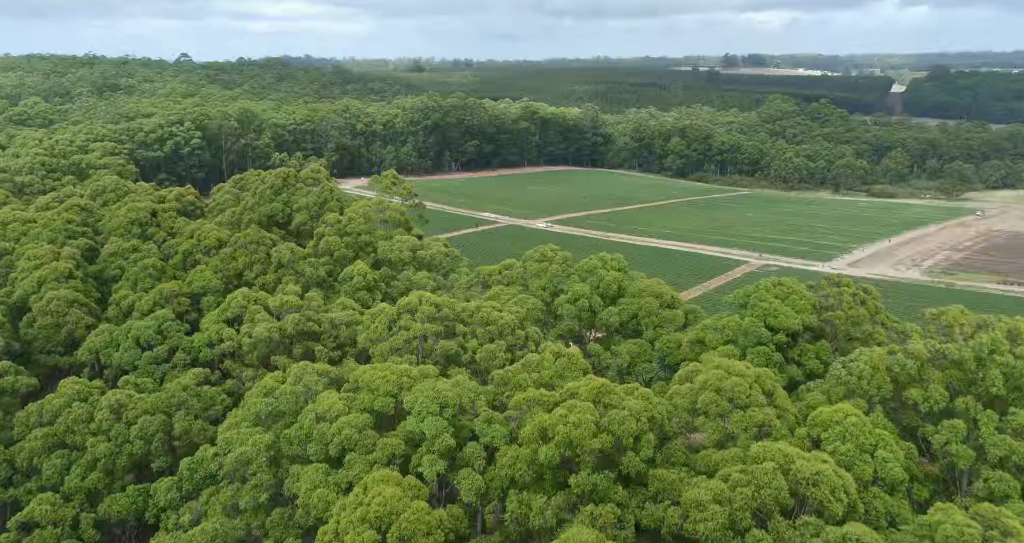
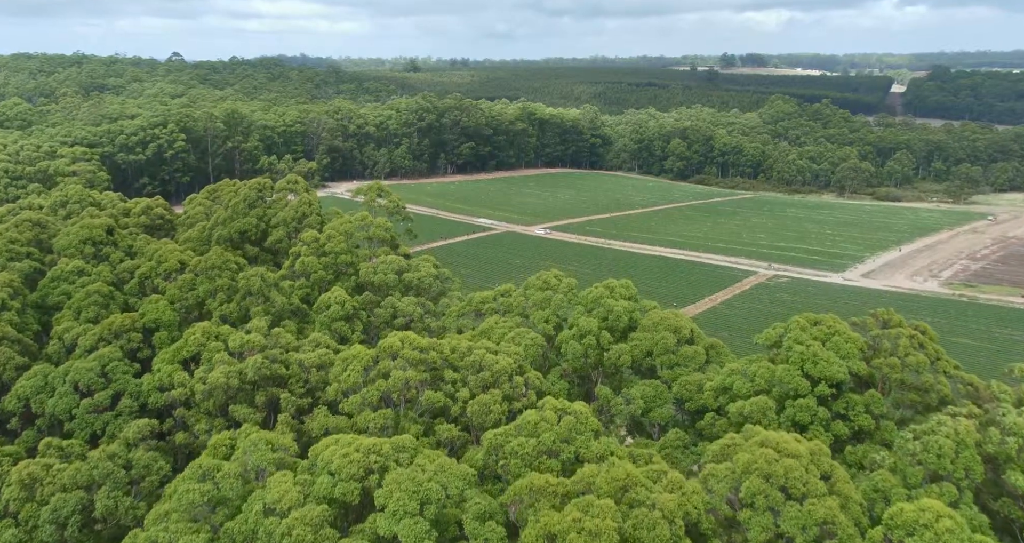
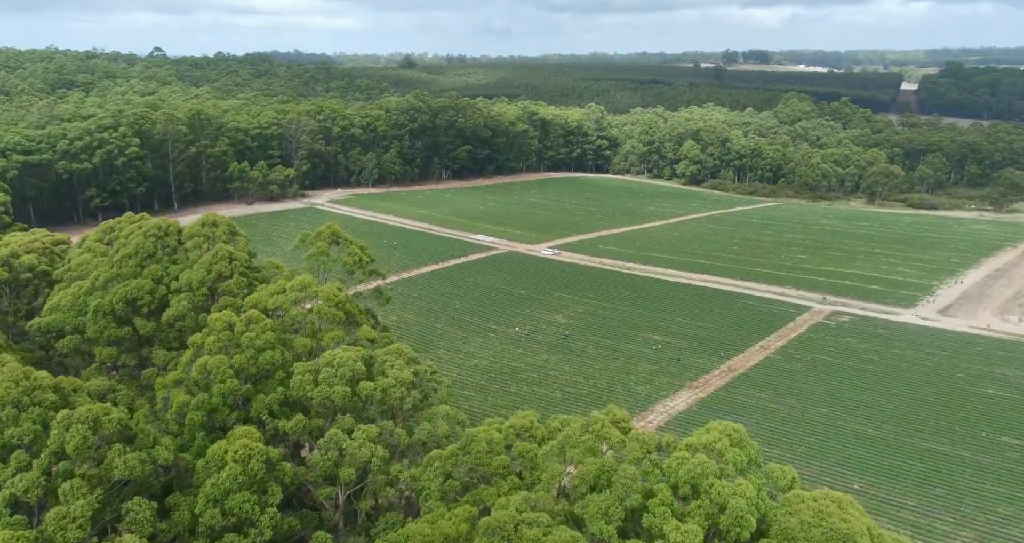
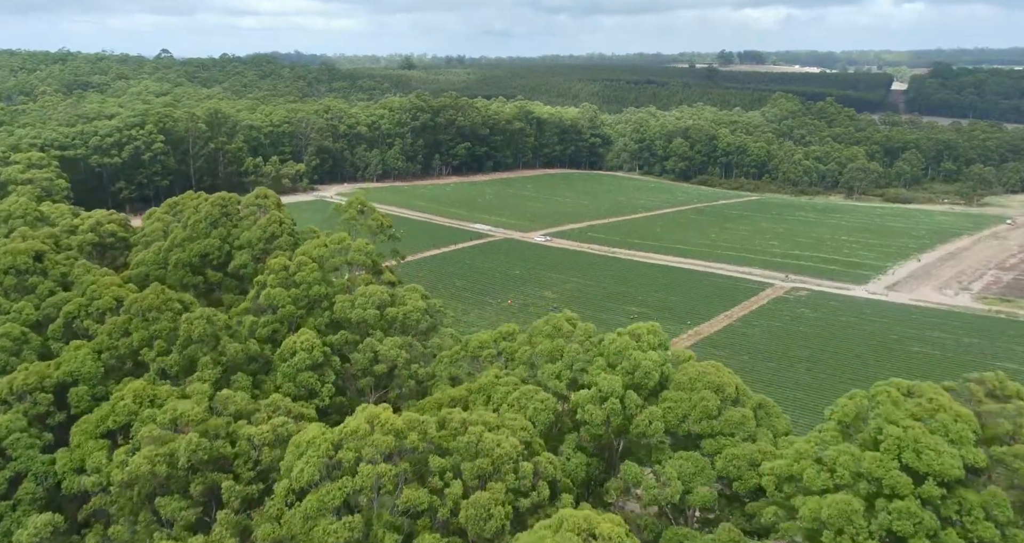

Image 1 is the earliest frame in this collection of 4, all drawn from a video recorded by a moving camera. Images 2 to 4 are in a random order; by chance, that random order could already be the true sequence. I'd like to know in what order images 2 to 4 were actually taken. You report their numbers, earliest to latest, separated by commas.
2, 4, 3
